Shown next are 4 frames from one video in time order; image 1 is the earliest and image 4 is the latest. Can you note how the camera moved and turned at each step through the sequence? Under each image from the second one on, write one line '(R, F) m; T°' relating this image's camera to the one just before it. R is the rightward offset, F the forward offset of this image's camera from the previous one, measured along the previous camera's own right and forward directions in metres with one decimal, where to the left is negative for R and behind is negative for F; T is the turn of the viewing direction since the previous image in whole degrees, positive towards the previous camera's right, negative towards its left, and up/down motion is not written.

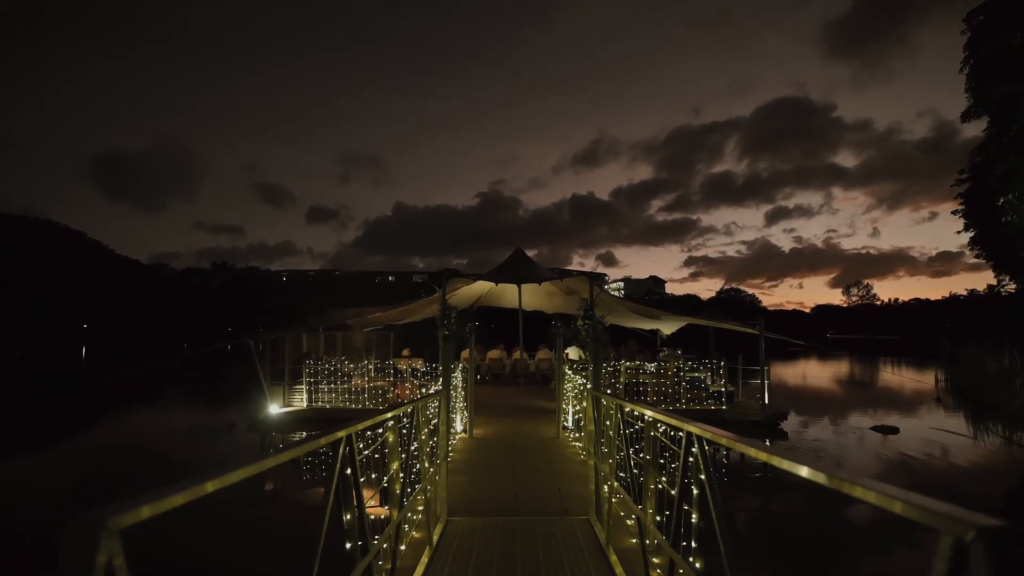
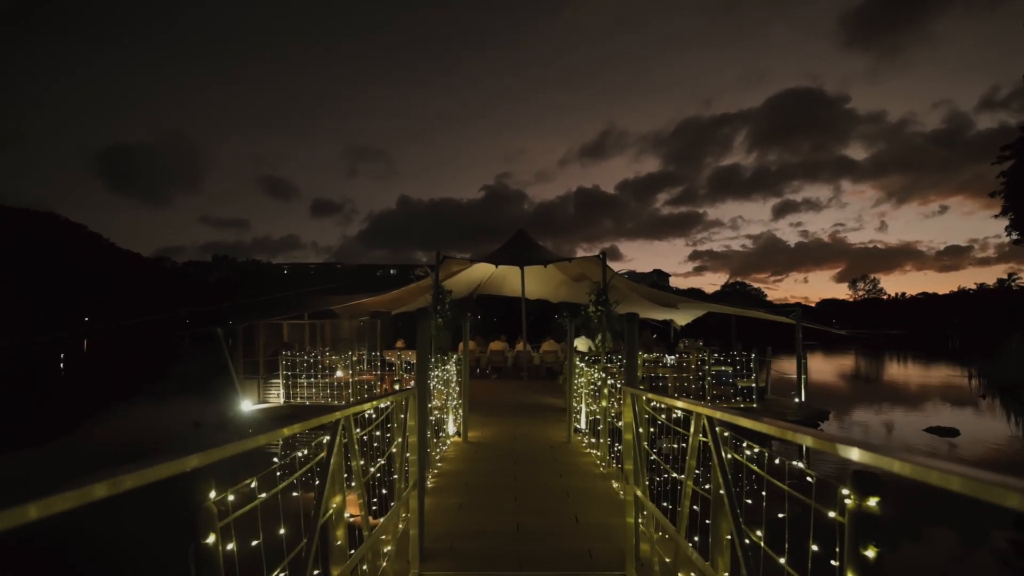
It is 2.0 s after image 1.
(0.0, +1.4) m; 0°
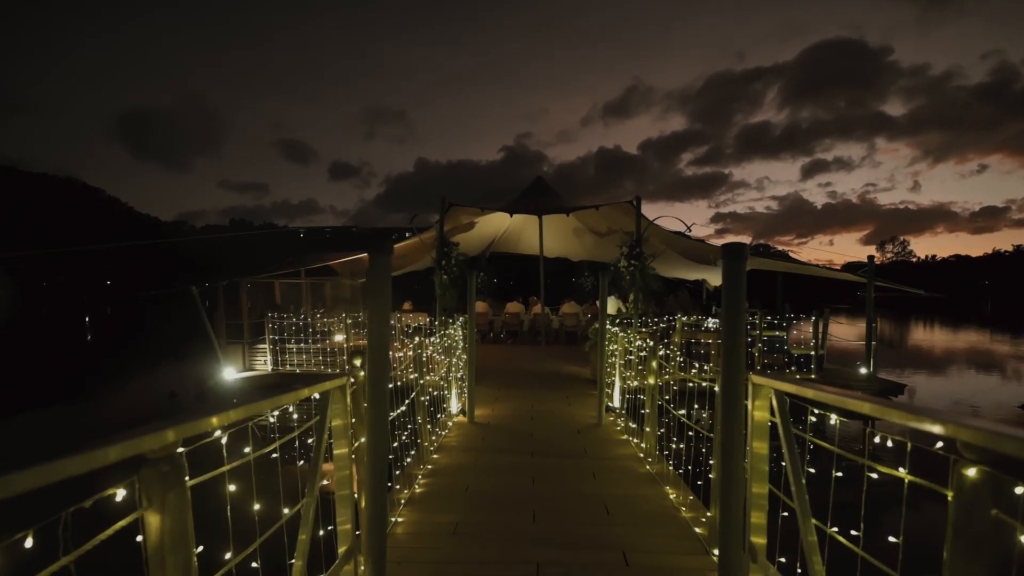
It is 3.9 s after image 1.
(0.0, +1.5) m; -2°
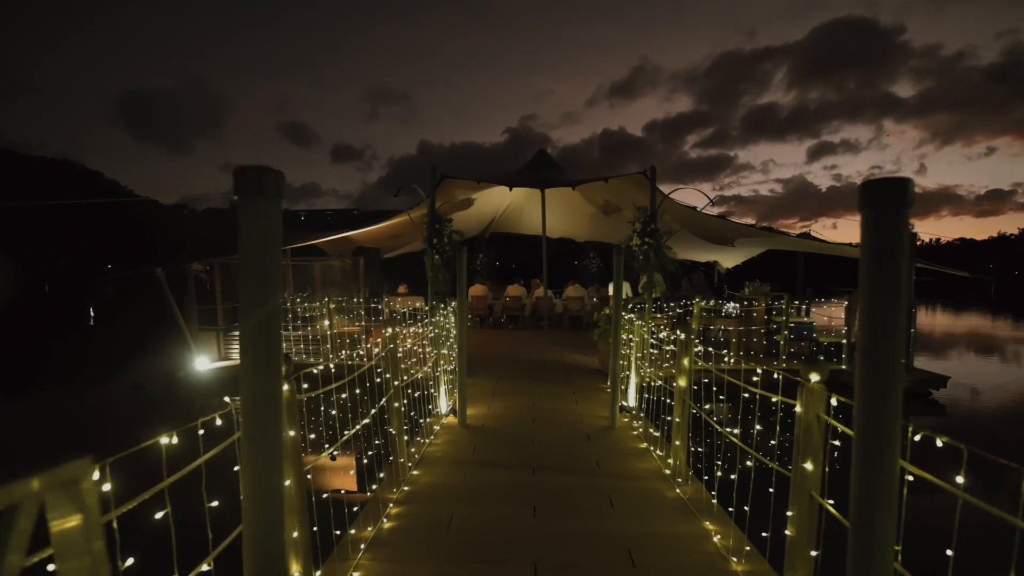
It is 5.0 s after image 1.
(0.0, +0.9) m; 0°
